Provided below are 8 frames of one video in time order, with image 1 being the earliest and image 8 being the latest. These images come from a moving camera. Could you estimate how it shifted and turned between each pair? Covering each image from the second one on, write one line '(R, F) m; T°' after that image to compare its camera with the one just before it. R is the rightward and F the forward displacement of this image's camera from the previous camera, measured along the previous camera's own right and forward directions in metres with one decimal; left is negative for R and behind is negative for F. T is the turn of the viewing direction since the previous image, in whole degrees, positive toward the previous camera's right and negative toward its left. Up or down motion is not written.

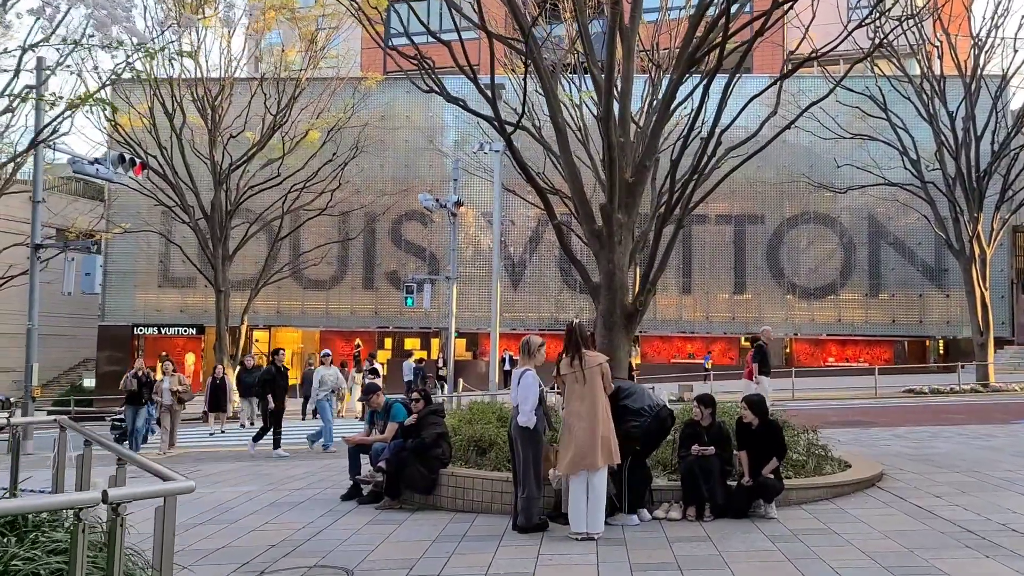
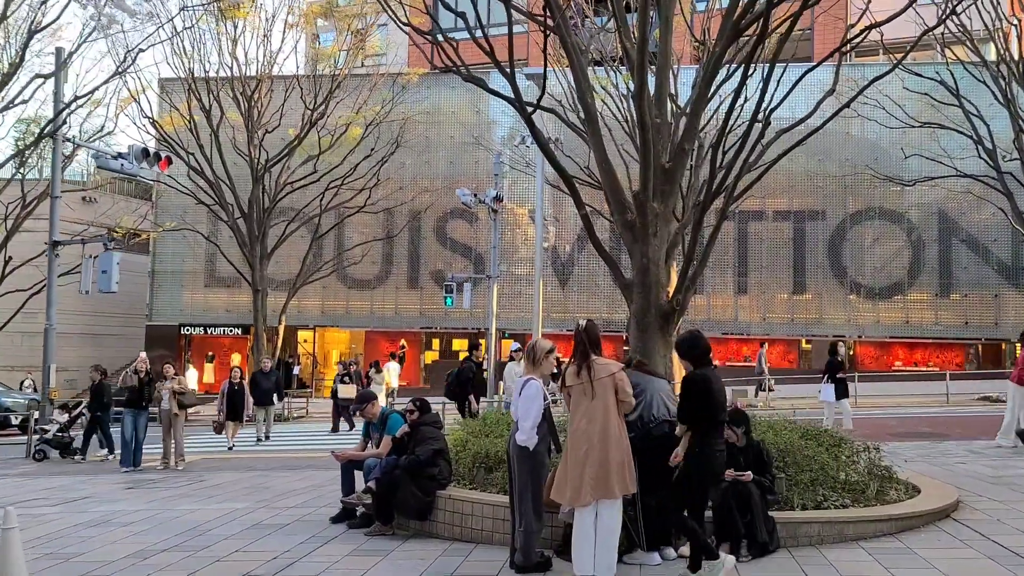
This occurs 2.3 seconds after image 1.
(+0.4, +0.9) m; -4°
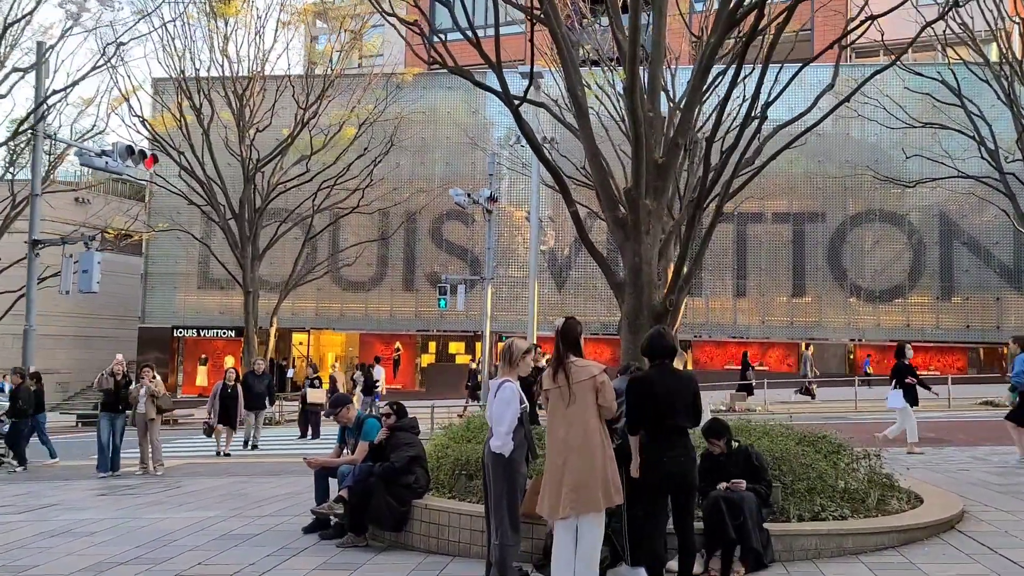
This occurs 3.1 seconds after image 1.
(+0.1, +0.3) m; 0°
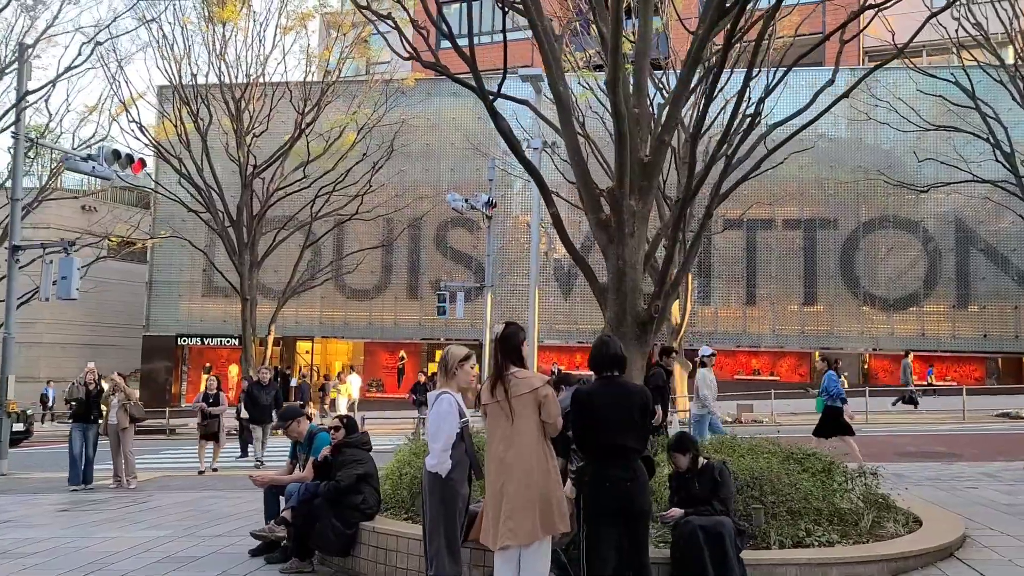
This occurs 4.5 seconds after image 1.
(+0.4, +0.4) m; -1°
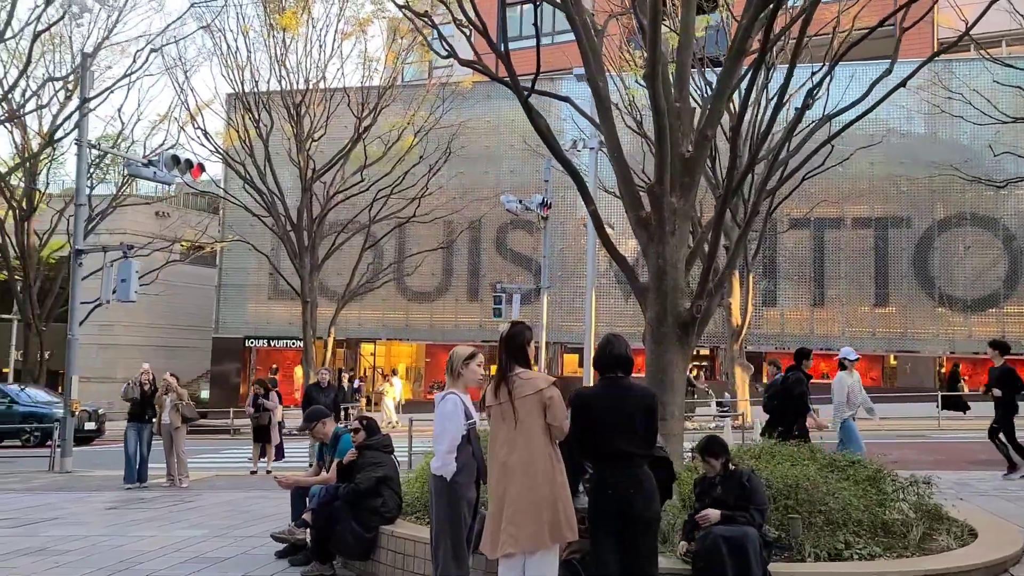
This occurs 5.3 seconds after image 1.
(+0.3, +0.2) m; -5°
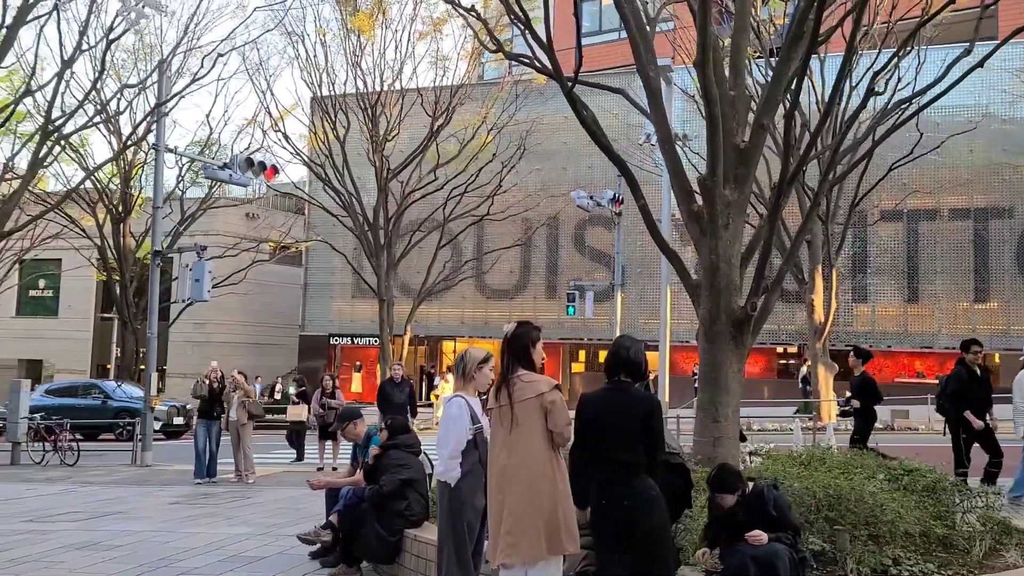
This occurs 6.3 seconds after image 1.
(+0.4, +0.2) m; -6°
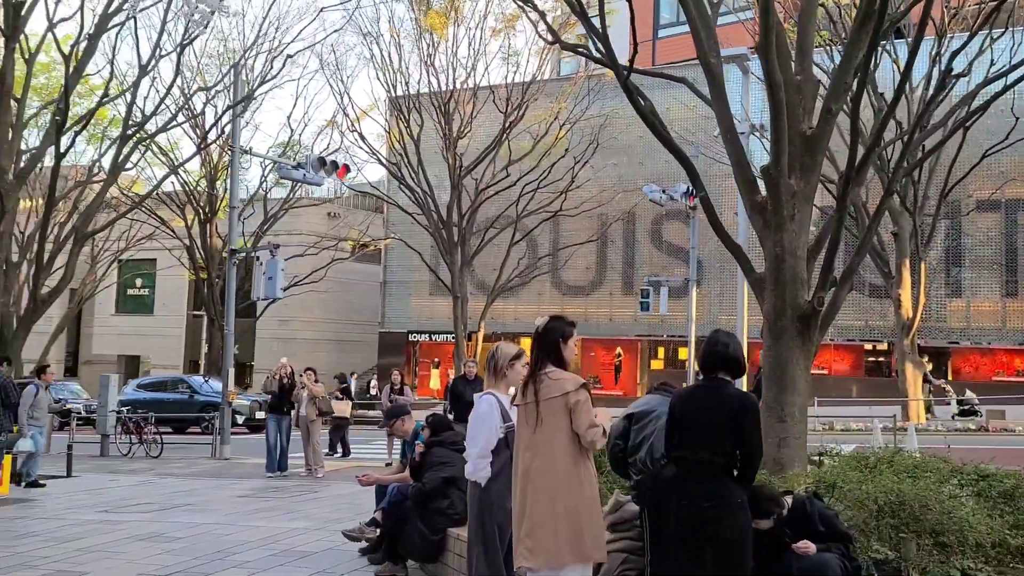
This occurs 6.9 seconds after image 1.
(+0.2, +0.1) m; -6°
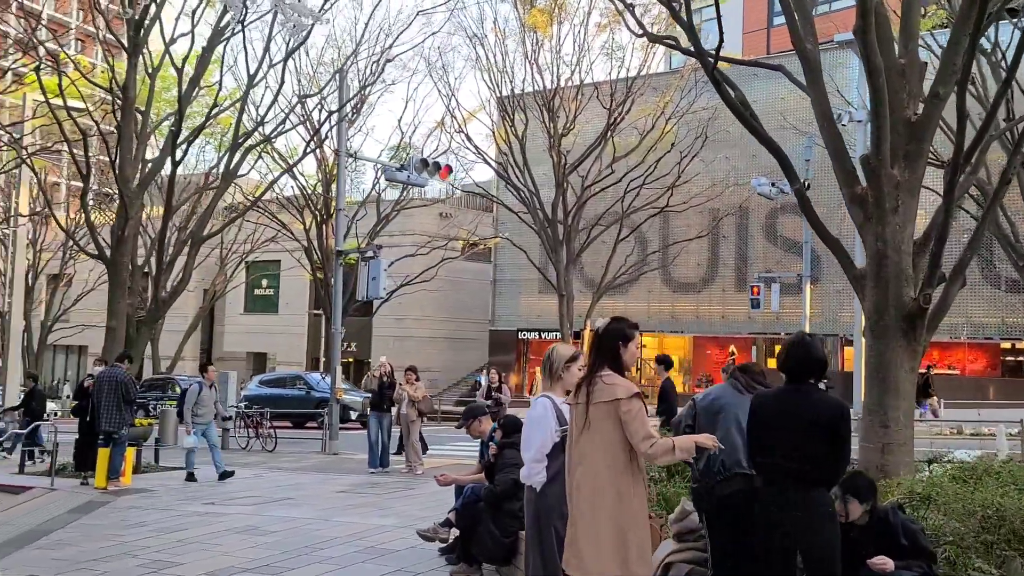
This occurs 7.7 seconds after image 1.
(+0.3, +0.1) m; -8°
